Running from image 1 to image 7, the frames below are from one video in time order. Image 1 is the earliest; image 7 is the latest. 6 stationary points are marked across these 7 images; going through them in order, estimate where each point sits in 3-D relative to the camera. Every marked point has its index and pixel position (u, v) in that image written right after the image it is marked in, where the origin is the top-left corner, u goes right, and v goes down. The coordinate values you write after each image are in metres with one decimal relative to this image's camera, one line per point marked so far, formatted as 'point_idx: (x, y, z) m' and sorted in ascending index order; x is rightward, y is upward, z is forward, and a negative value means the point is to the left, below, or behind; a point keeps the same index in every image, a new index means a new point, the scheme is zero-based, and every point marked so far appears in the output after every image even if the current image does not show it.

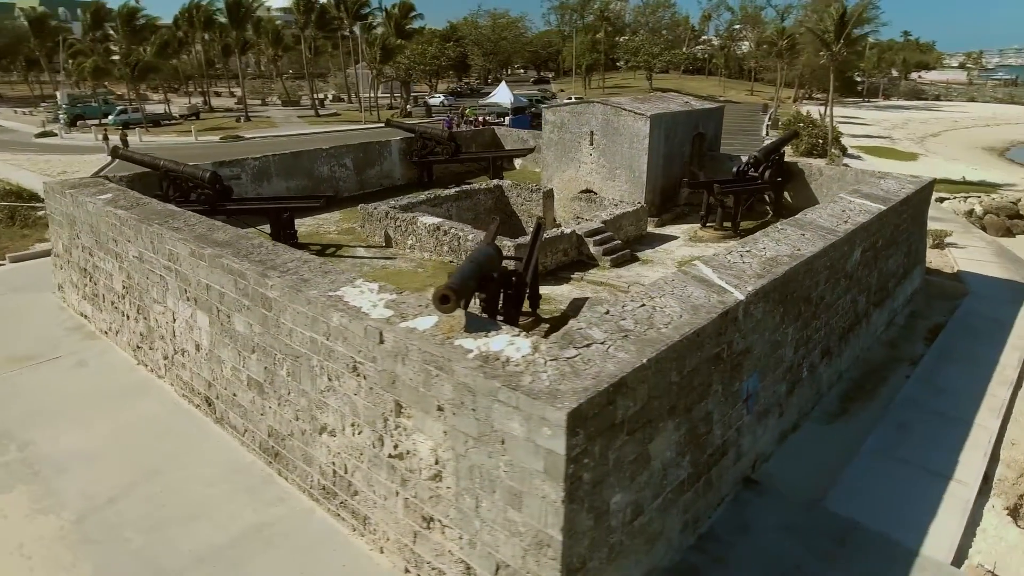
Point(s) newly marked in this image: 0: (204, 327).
0: (-2.7, -0.3, +6.1) m
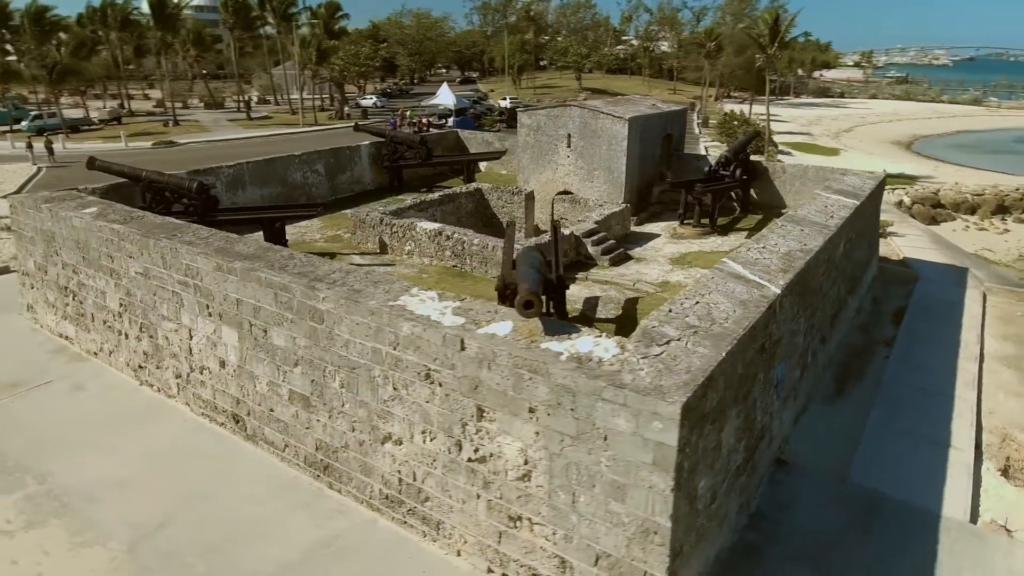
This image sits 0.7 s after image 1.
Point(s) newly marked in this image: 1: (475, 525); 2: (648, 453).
0: (-2.4, -0.5, +5.9) m
1: (-0.2, -1.6, +4.6) m
2: (+0.7, -0.9, +3.8) m
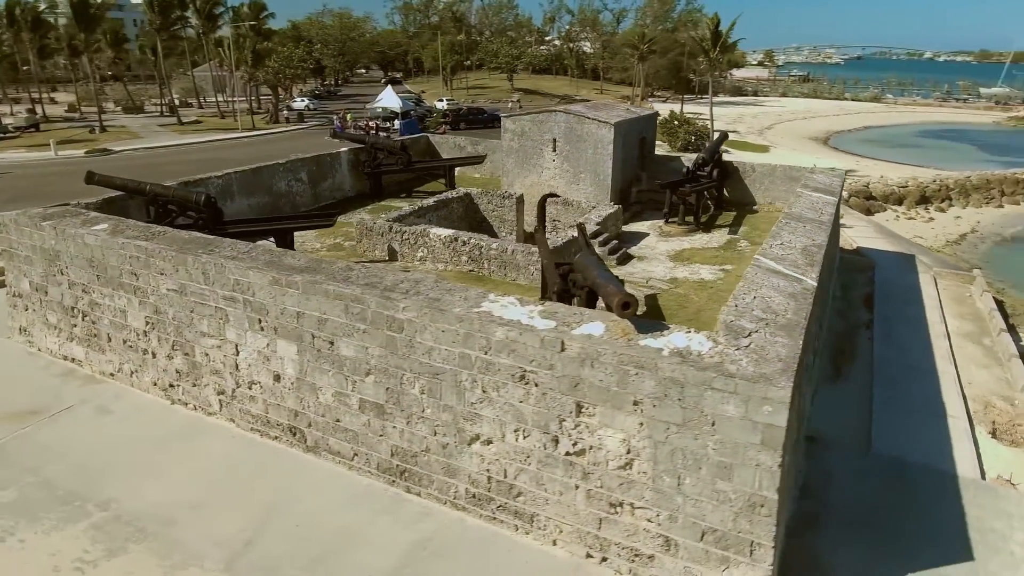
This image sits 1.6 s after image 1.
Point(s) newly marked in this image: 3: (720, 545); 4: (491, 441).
0: (-1.9, -0.6, +6.0) m
1: (+0.4, -1.6, +4.9) m
2: (+1.5, -0.9, +4.2) m
3: (+1.3, -1.7, +4.4) m
4: (-0.2, -1.1, +5.1) m
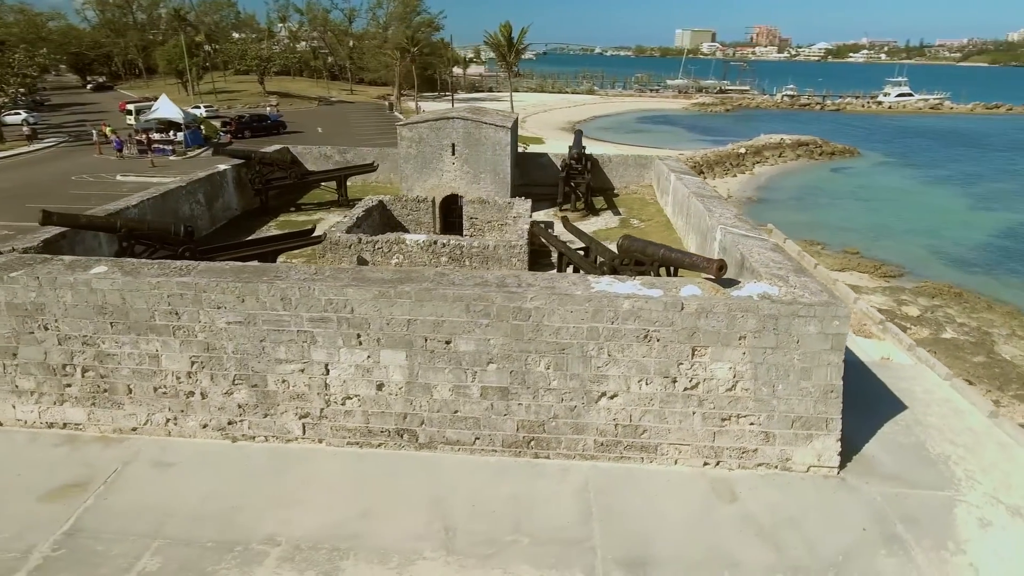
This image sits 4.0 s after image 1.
0: (-1.1, -0.7, +6.4) m
1: (+1.7, -1.4, +6.3) m
2: (+2.8, -0.5, +6.0) m
3: (+2.7, -1.3, +6.3) m
4: (+1.0, -1.0, +6.3) m
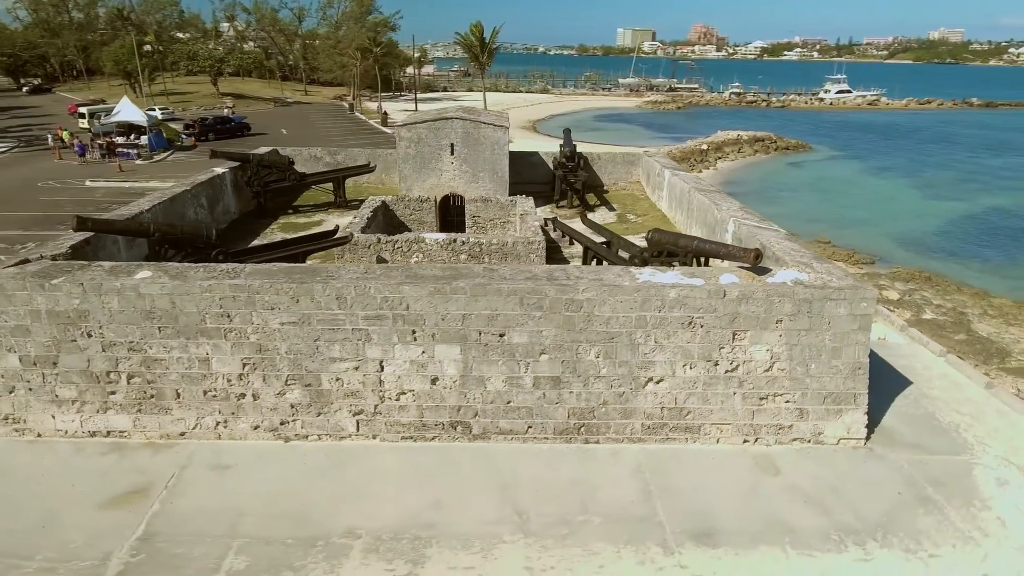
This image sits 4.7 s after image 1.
0: (-0.6, -0.6, +6.5) m
1: (+2.2, -1.2, +6.7) m
2: (+3.3, -0.3, +6.5) m
3: (+3.2, -1.1, +6.7) m
4: (+1.5, -0.9, +6.6) m
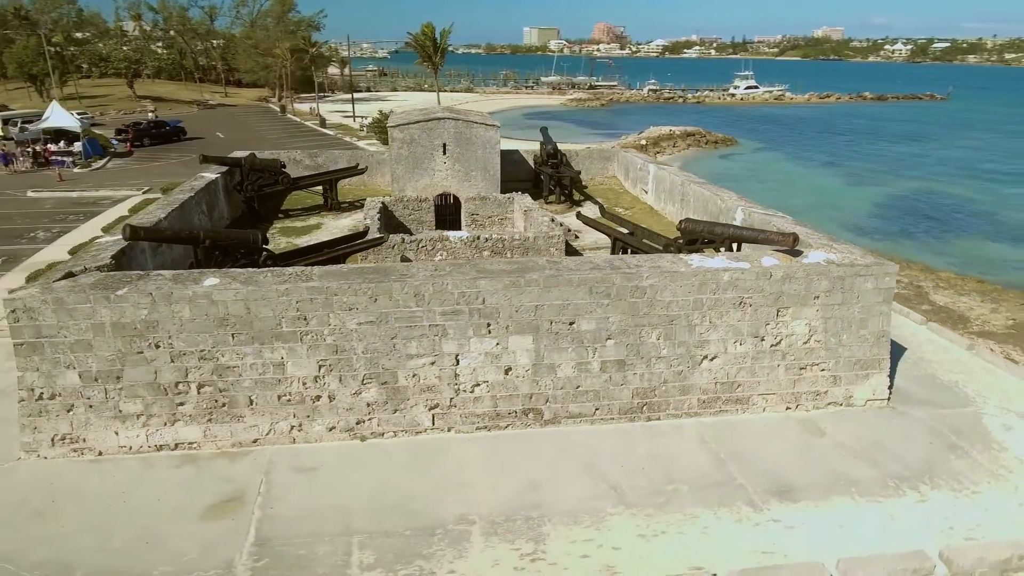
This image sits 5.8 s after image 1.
0: (+0.1, -0.6, +6.8) m
1: (+2.8, -1.0, +7.4) m
2: (+3.9, -0.1, +7.3) m
3: (+3.8, -0.9, +7.5) m
4: (+2.1, -0.7, +7.2) m
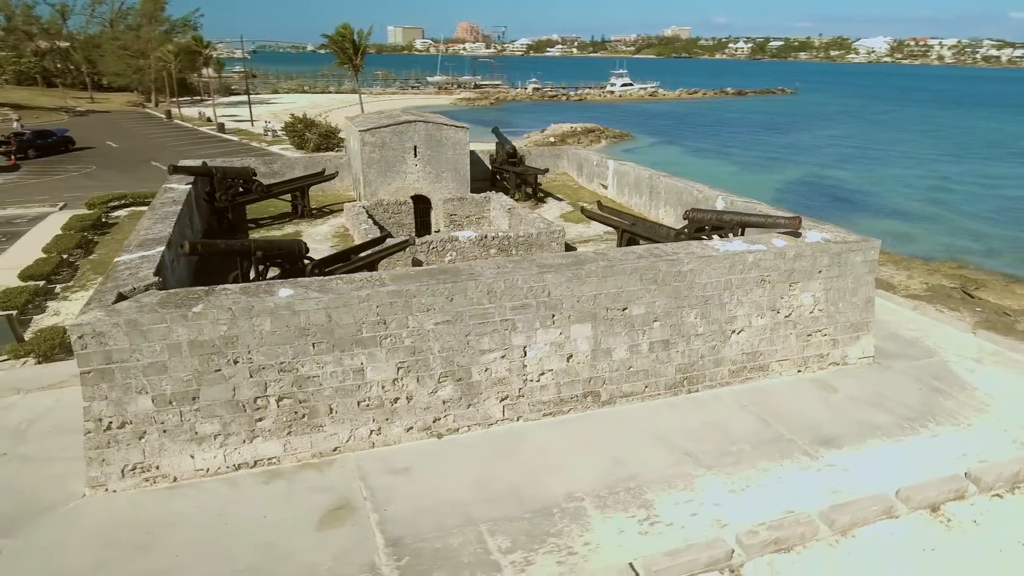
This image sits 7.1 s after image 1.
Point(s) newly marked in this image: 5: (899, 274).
0: (+0.8, -0.5, +7.3) m
1: (+3.4, -0.8, +8.3) m
2: (+4.4, +0.3, +8.4) m
3: (+4.3, -0.5, +8.6) m
4: (+2.7, -0.5, +8.0) m
5: (+7.4, +0.3, +13.2) m
